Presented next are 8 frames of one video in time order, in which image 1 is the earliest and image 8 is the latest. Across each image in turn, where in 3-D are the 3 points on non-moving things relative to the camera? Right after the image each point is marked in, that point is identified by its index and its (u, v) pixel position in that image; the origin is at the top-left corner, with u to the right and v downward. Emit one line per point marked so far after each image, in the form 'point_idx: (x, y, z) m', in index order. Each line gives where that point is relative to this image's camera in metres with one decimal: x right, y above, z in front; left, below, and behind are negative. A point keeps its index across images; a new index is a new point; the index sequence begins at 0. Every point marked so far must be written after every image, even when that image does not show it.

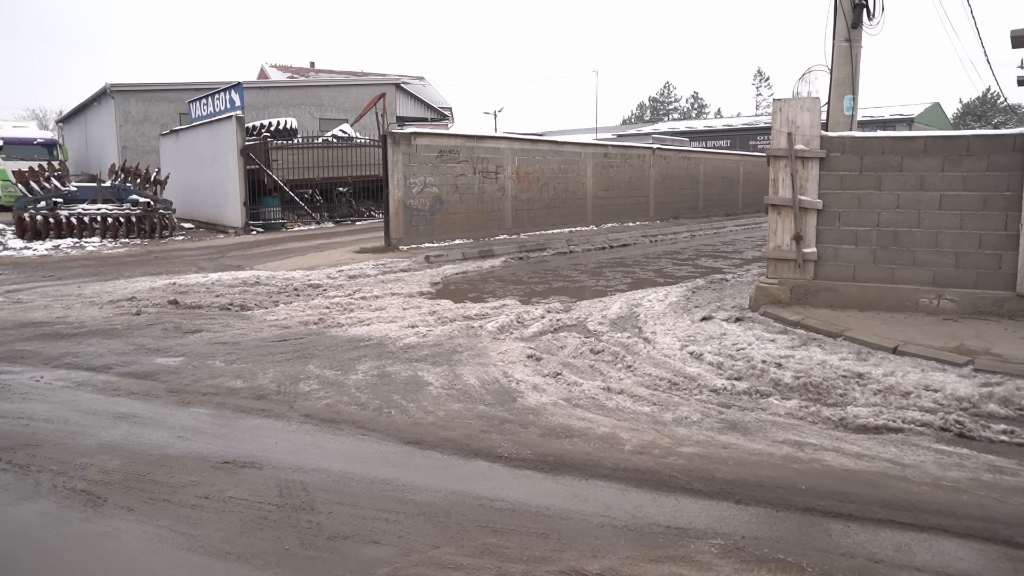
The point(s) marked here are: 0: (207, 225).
0: (-6.9, +1.4, +18.2) m
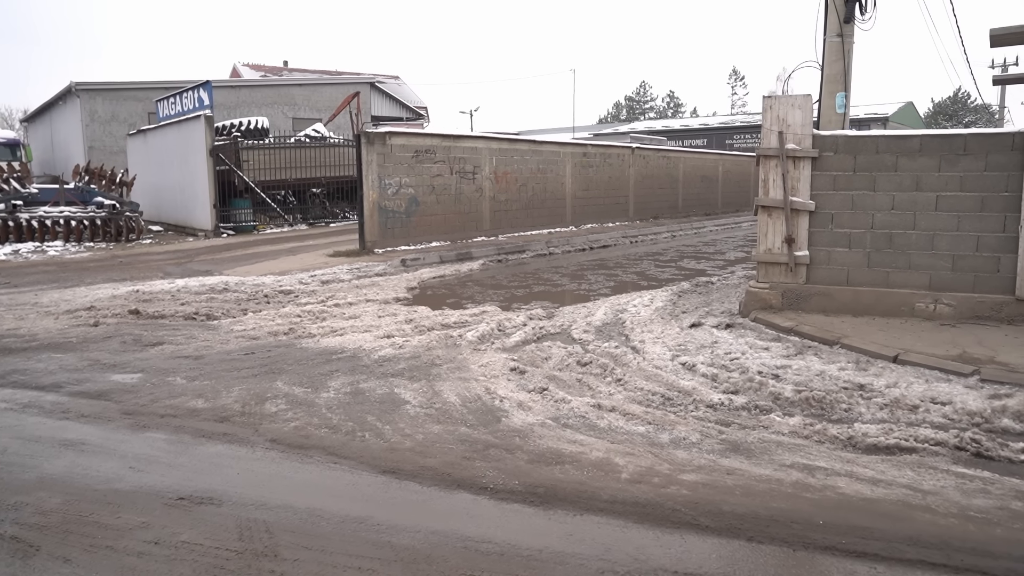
0: (-7.4, +1.3, +17.6) m
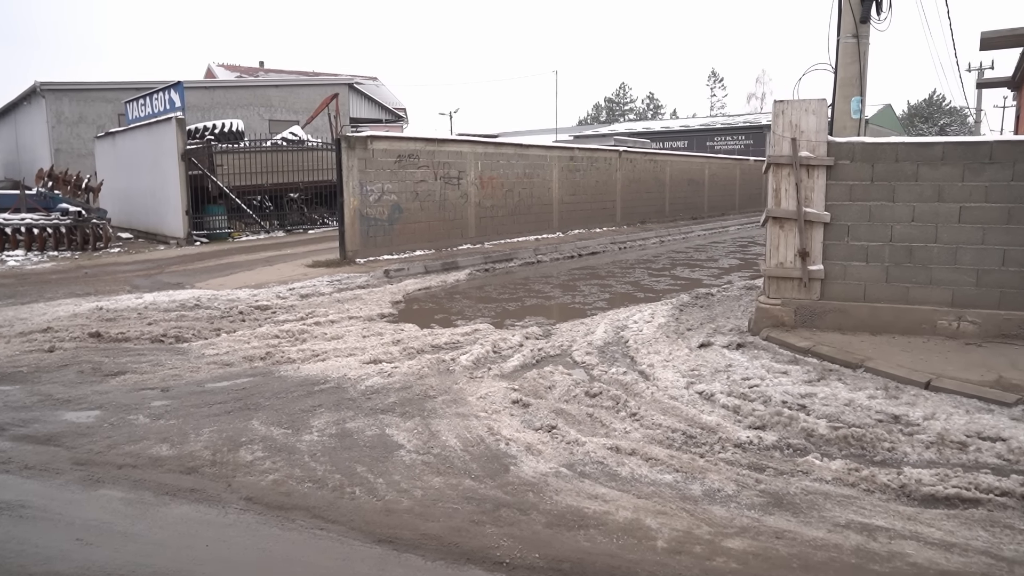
0: (-7.7, +1.1, +16.9) m
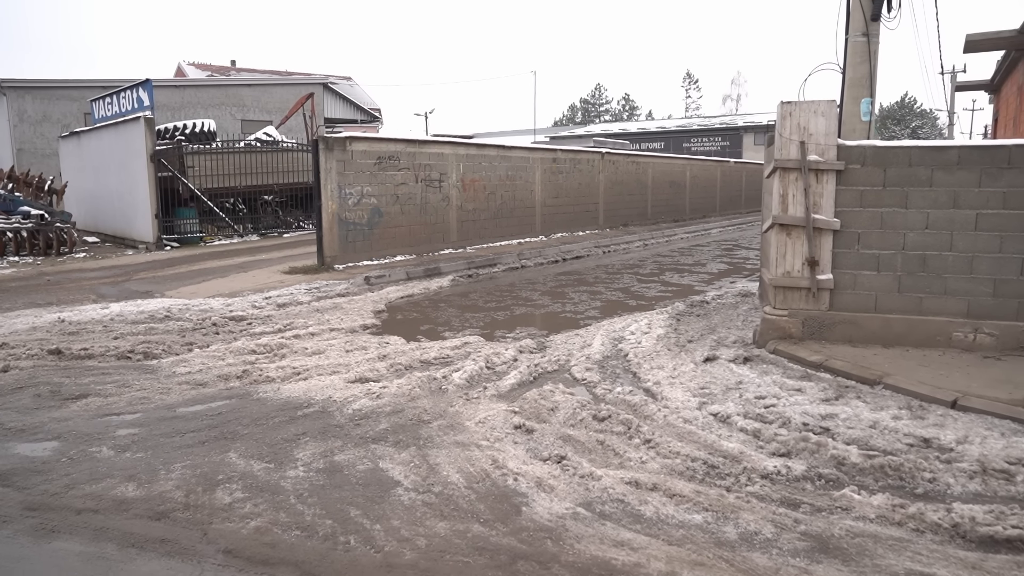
0: (-8.0, +1.0, +16.2) m
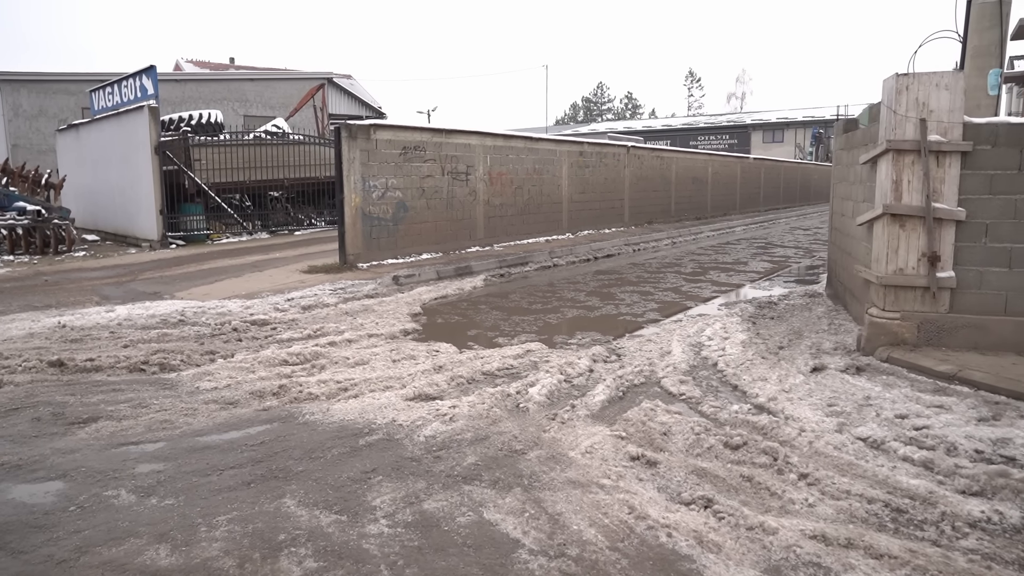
0: (-7.5, +1.0, +15.2) m
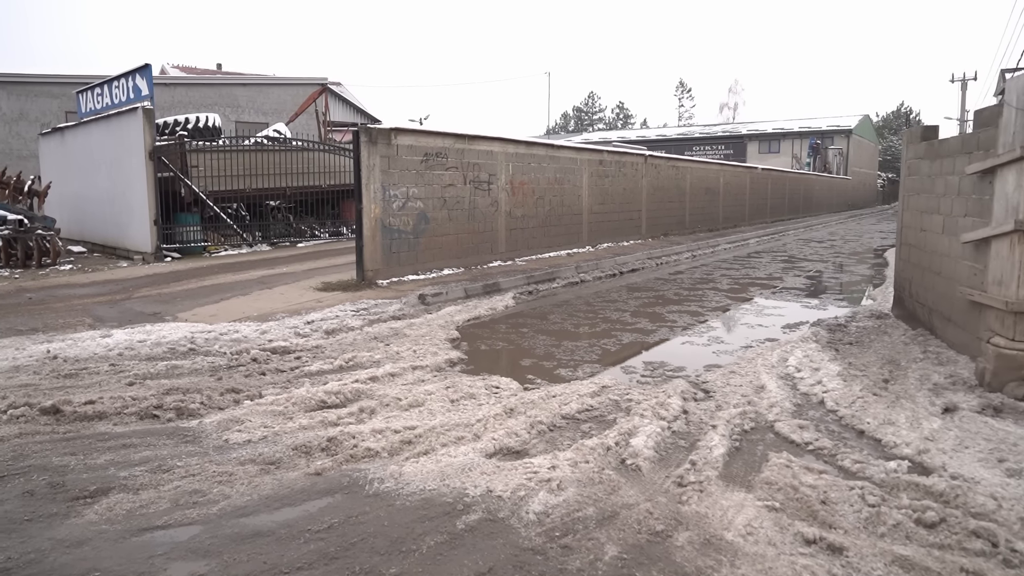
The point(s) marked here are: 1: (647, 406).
0: (-7.2, +0.7, +14.1) m
1: (+0.9, -0.8, +5.3) m
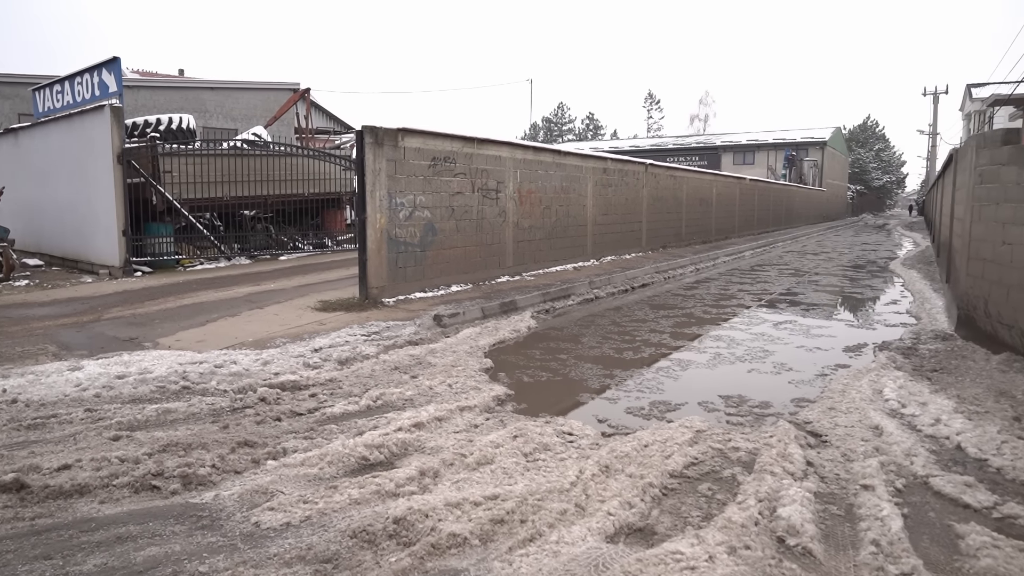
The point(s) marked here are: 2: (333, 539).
0: (-7.2, +0.4, +12.7) m
1: (+1.3, -0.9, +4.3) m
2: (-0.7, -1.0, +3.1) m
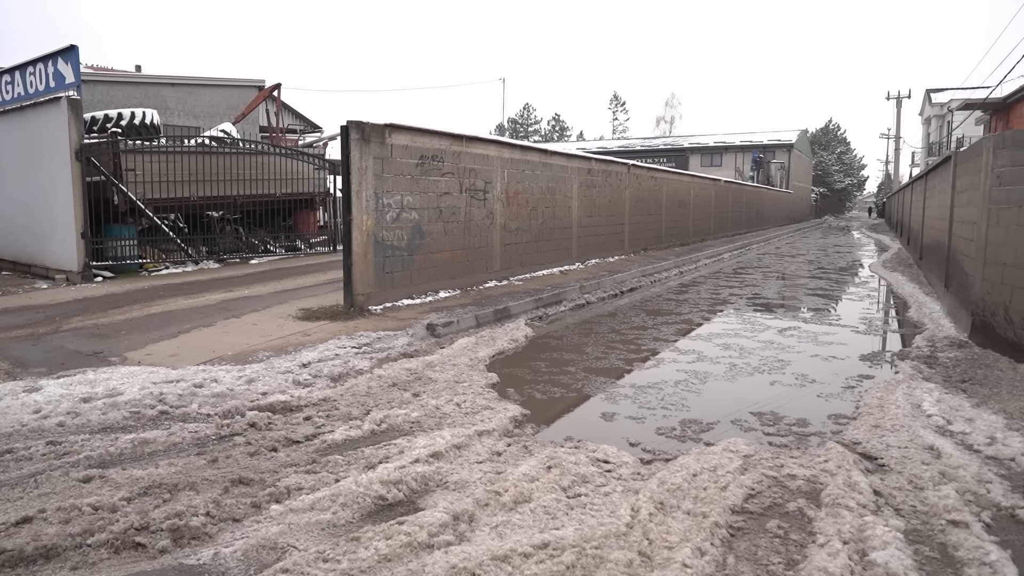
0: (-7.4, +0.3, +11.9) m
1: (+1.5, -0.9, +3.8) m
2: (-0.5, -1.0, +2.5) m
